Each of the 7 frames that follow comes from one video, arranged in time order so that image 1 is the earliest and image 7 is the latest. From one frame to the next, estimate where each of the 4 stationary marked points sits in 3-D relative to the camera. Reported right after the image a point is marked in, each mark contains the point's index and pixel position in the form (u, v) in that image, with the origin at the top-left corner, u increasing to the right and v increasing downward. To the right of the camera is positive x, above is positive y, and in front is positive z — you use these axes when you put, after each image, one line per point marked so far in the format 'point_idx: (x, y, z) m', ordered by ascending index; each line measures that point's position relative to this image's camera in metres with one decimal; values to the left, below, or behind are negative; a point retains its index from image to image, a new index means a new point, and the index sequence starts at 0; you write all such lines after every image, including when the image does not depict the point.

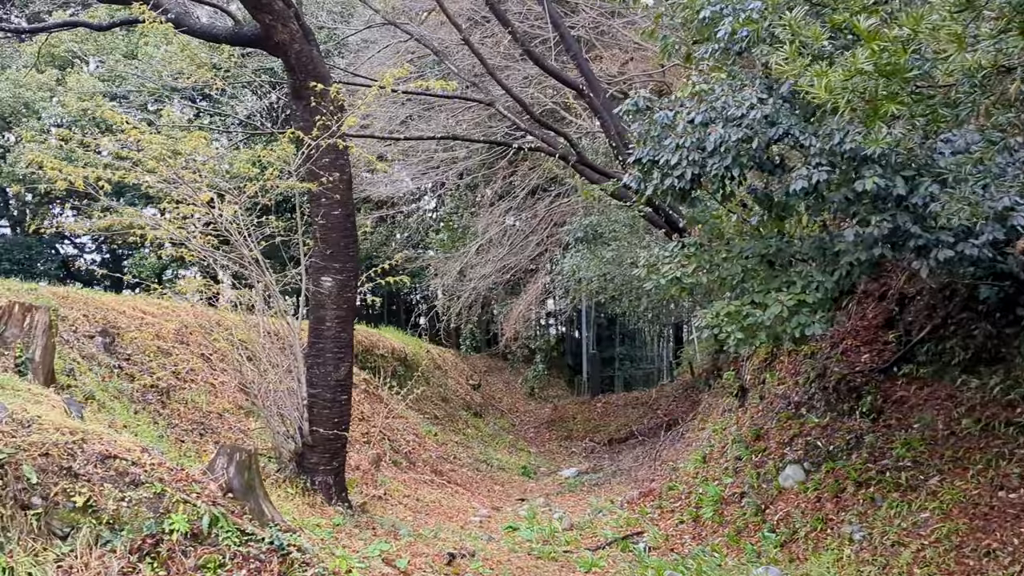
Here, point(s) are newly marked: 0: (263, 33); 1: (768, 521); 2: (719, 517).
0: (-1.5, +1.5, +6.2) m
1: (+1.6, -1.5, +6.7) m
2: (+1.4, -1.5, +7.2) m
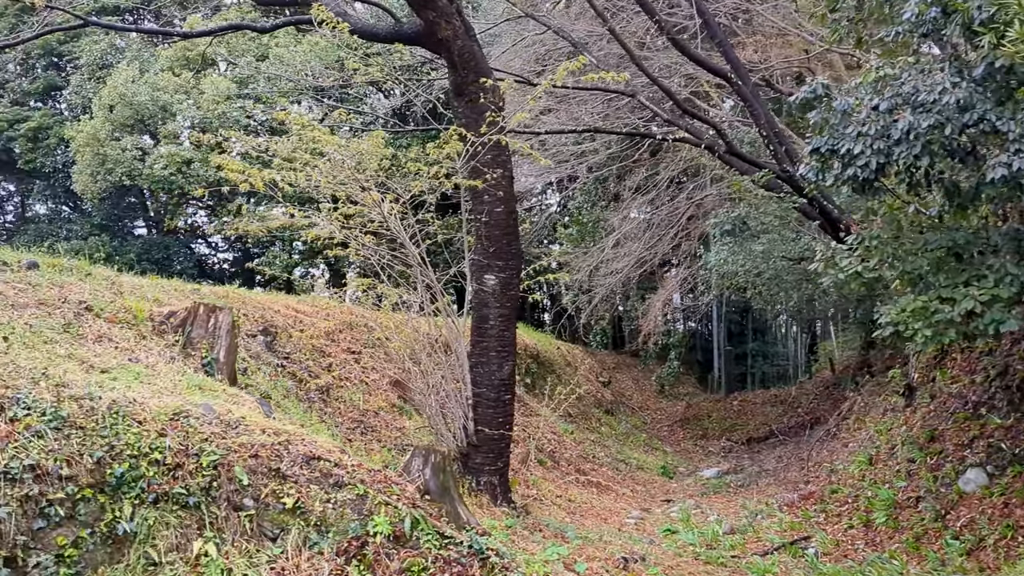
0: (-0.5, +1.5, +6.2) m
1: (+2.7, -1.4, +6.4) m
2: (+2.5, -1.5, +6.9) m
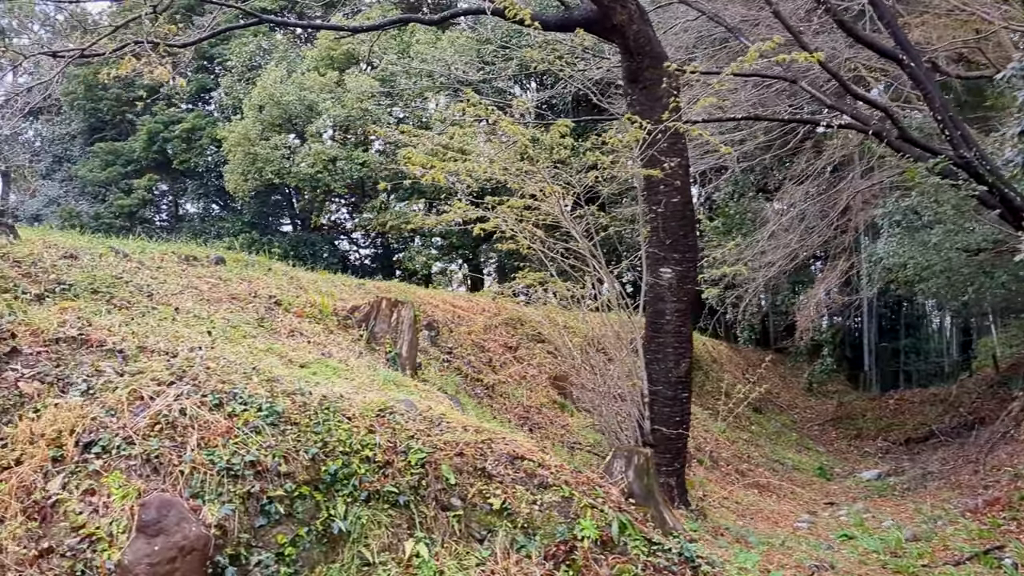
0: (+0.5, +1.5, +6.0) m
1: (+3.7, -1.4, +5.9) m
2: (+3.5, -1.5, +6.4) m
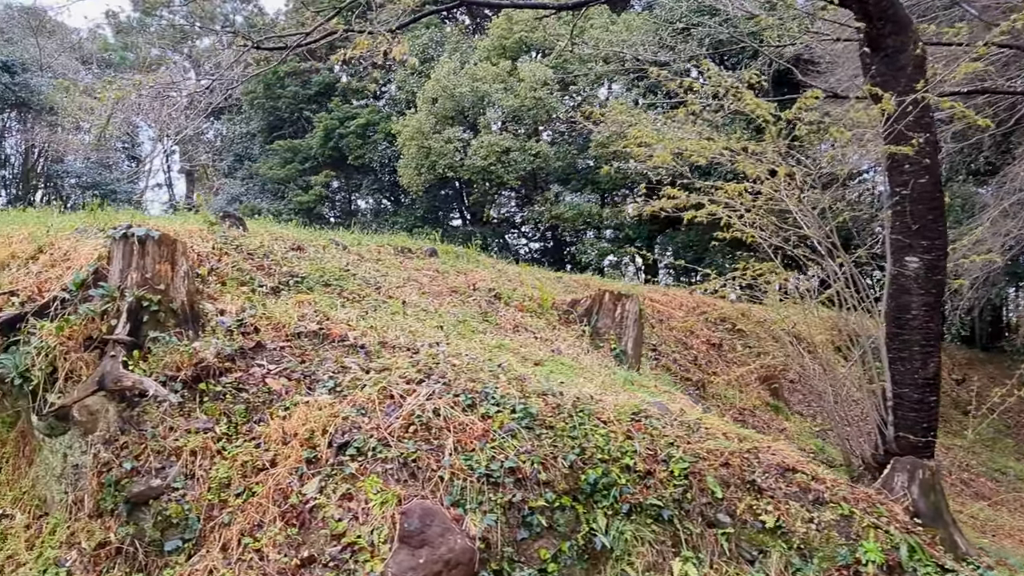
0: (+1.7, +1.6, +5.5) m
1: (+4.8, -1.4, +5.0) m
2: (+4.7, -1.4, +5.5) m
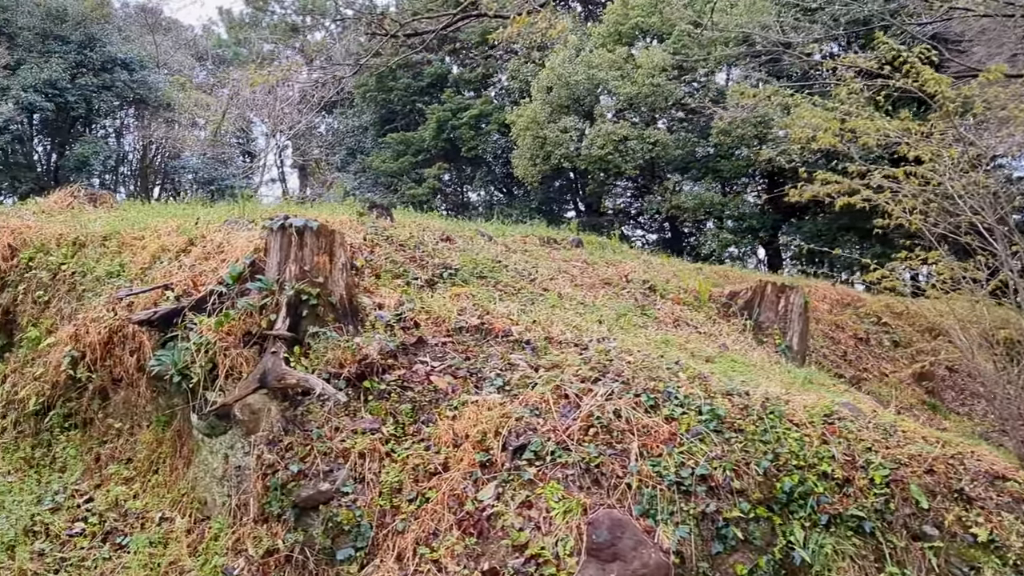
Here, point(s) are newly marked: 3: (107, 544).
0: (+2.4, +1.6, +5.1) m
1: (+5.5, -1.3, +4.3) m
2: (+5.4, -1.4, +4.8) m
3: (-1.1, -0.7, +2.9) m
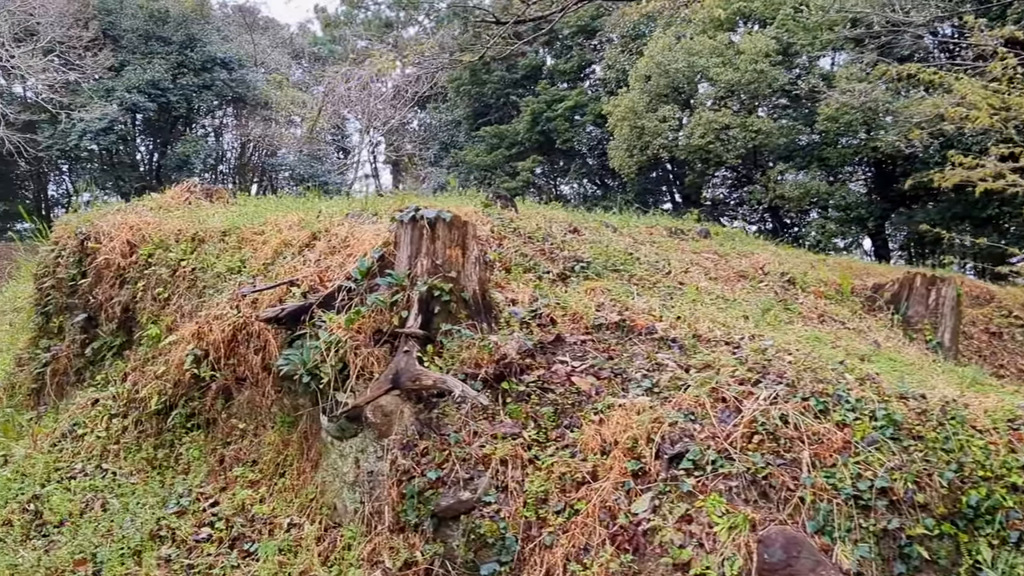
0: (+2.9, +1.7, +4.7) m
1: (+5.9, -1.2, +3.7) m
2: (+6.0, -1.3, +4.2) m
3: (-0.7, -0.7, +2.7) m
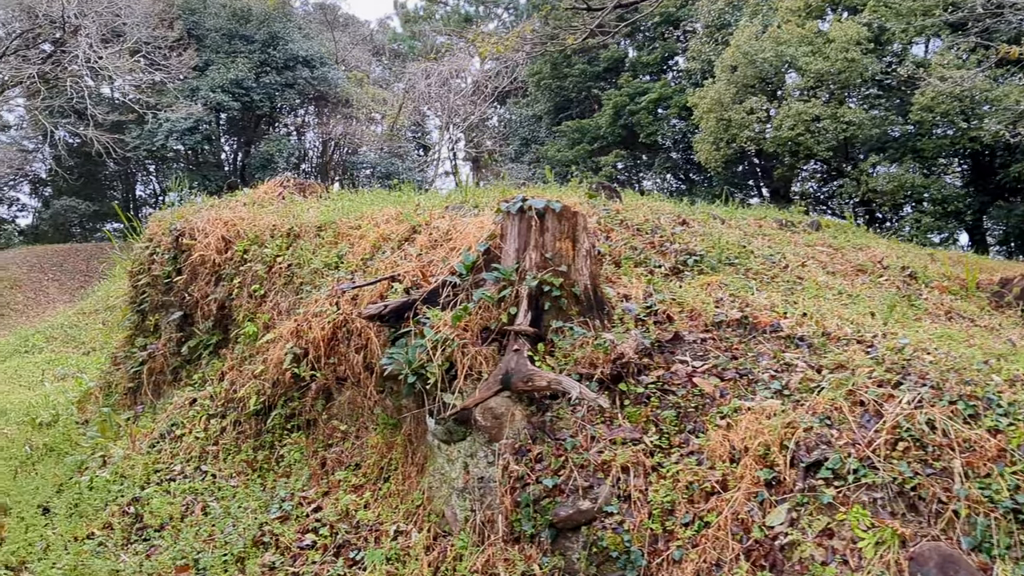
0: (+3.3, +1.7, +4.3) m
1: (+6.3, -1.2, +3.1) m
2: (+6.3, -1.3, +3.6) m
3: (-0.4, -0.7, +2.6) m
